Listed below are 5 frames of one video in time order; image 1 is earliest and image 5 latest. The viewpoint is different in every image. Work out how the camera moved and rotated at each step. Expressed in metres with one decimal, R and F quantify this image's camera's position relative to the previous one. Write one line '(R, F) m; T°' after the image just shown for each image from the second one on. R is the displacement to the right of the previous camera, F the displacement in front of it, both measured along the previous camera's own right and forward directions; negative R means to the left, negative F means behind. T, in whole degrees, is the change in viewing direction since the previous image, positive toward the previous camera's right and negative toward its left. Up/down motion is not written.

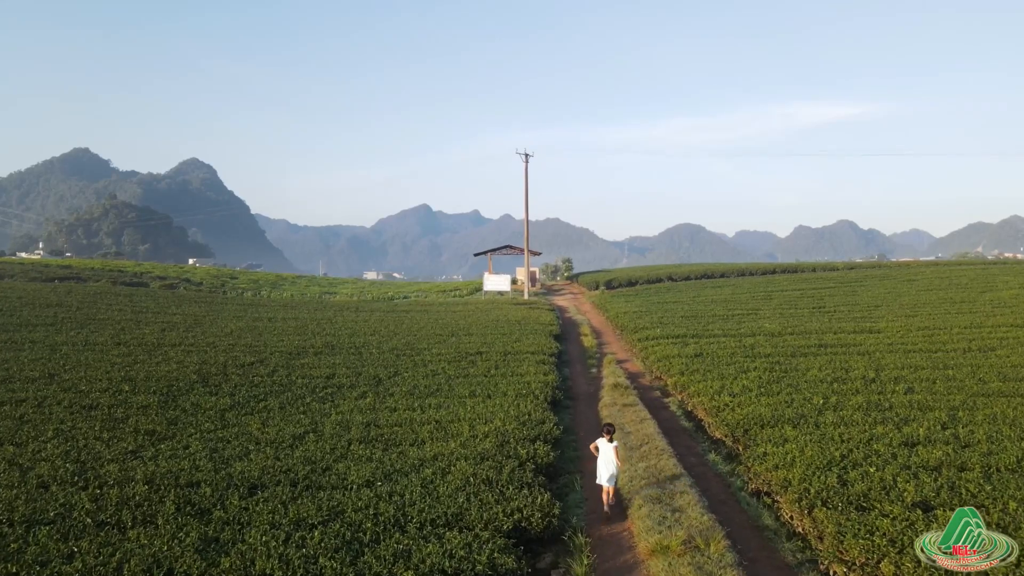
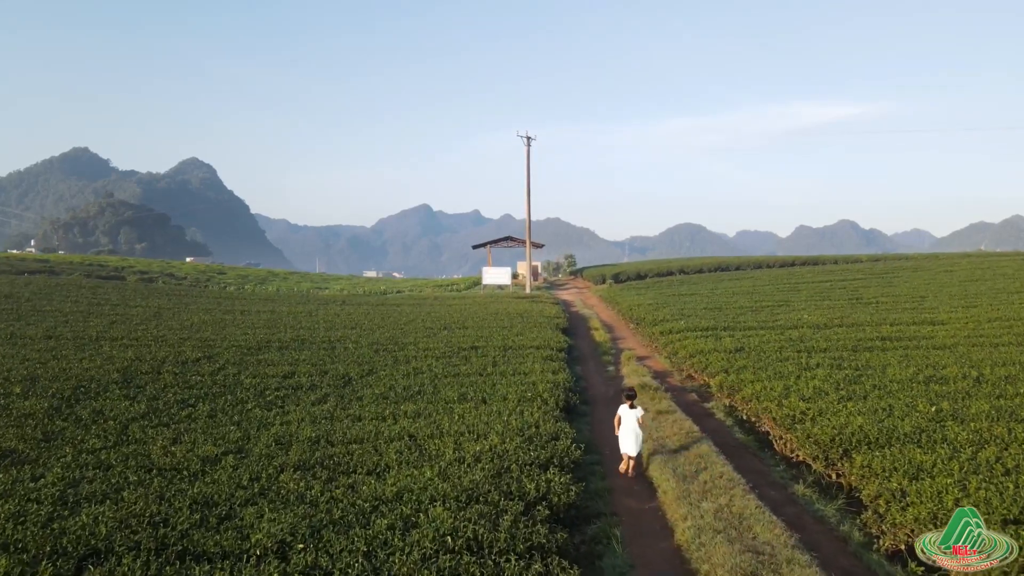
(0.0, +4.4) m; 0°
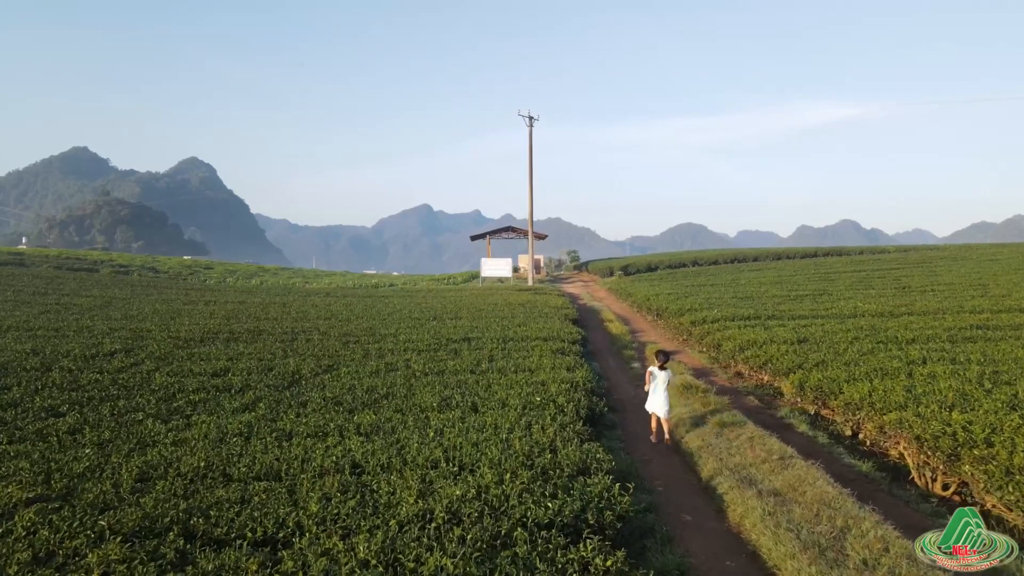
(0.0, +4.5) m; 0°
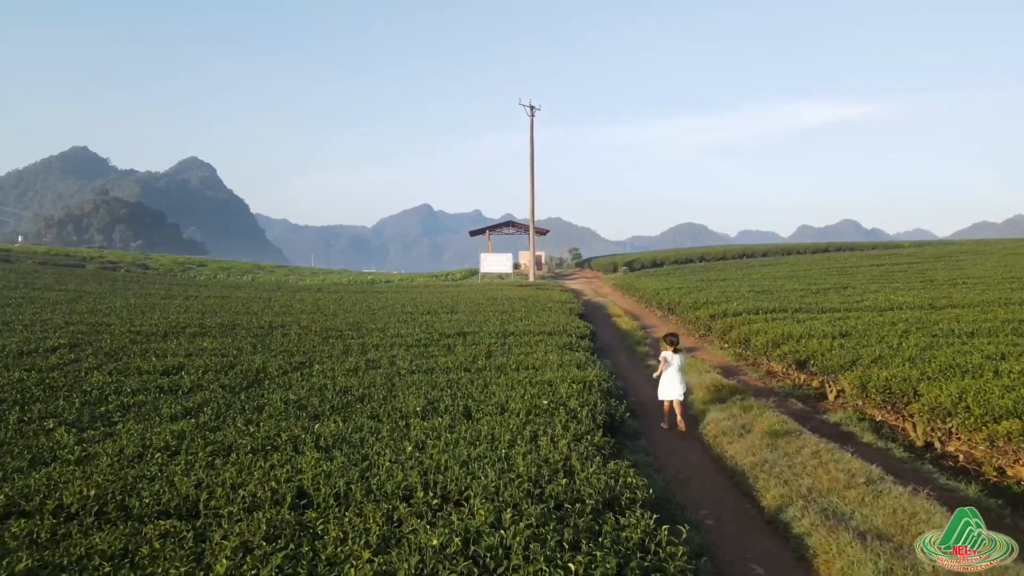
(0.0, +2.0) m; 0°
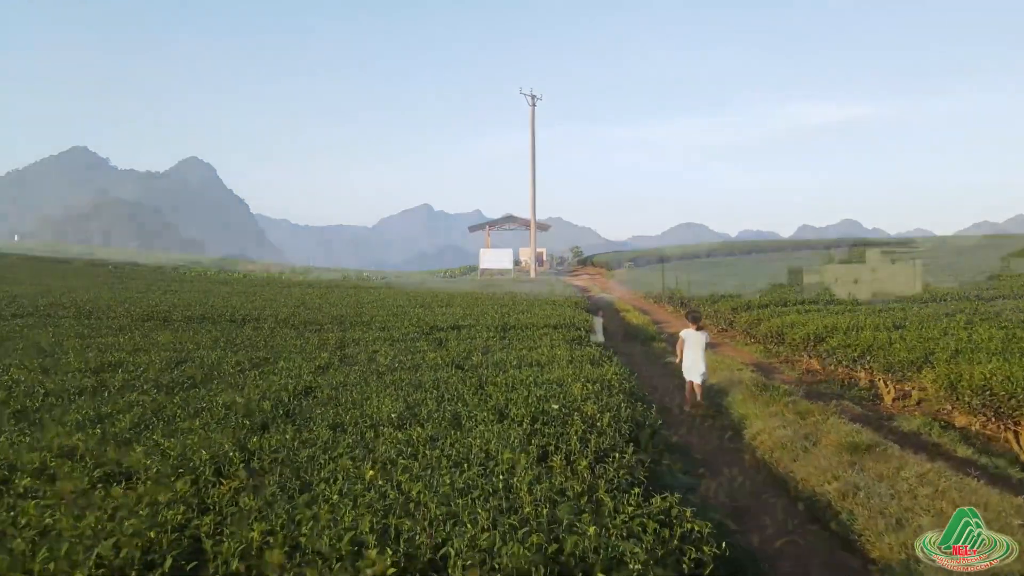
(0.0, +2.0) m; 0°
